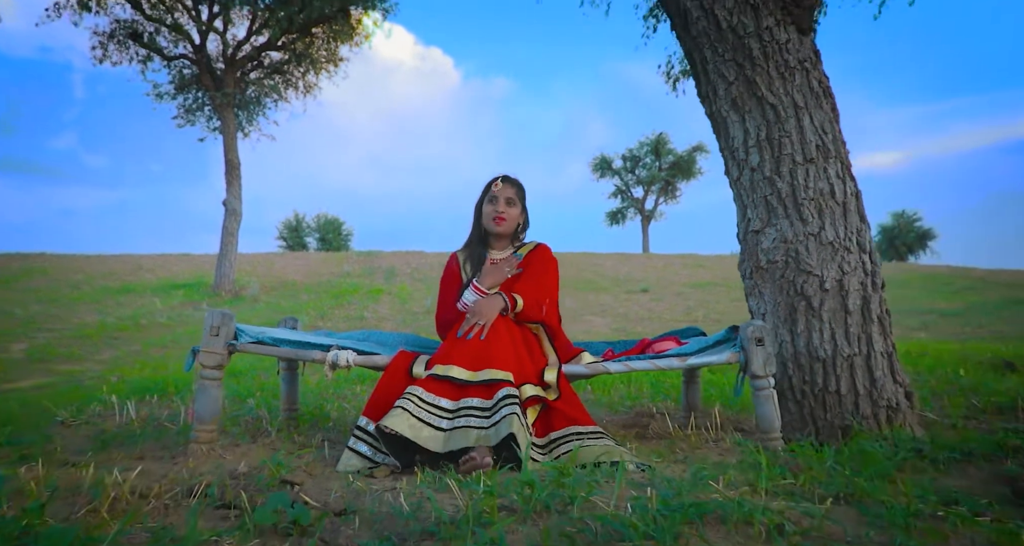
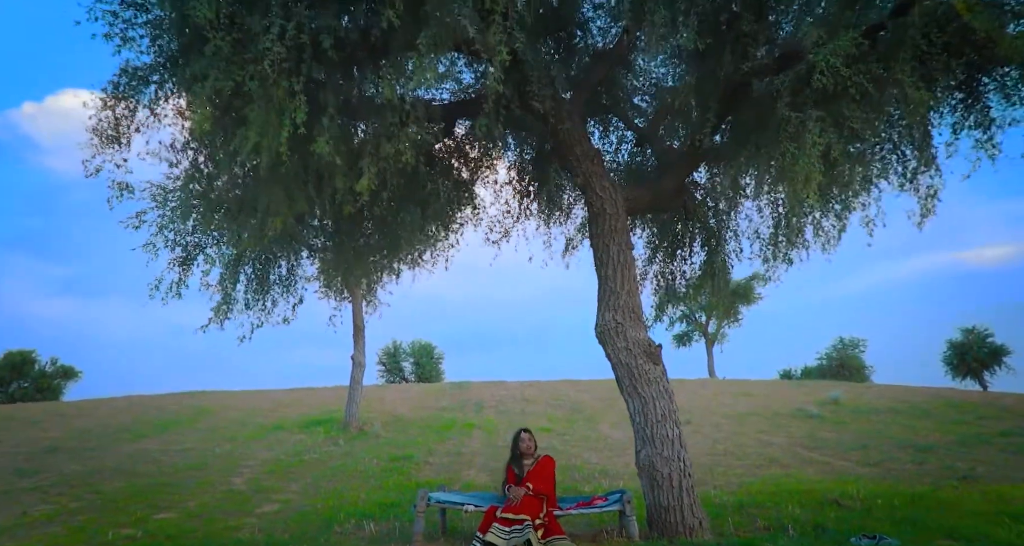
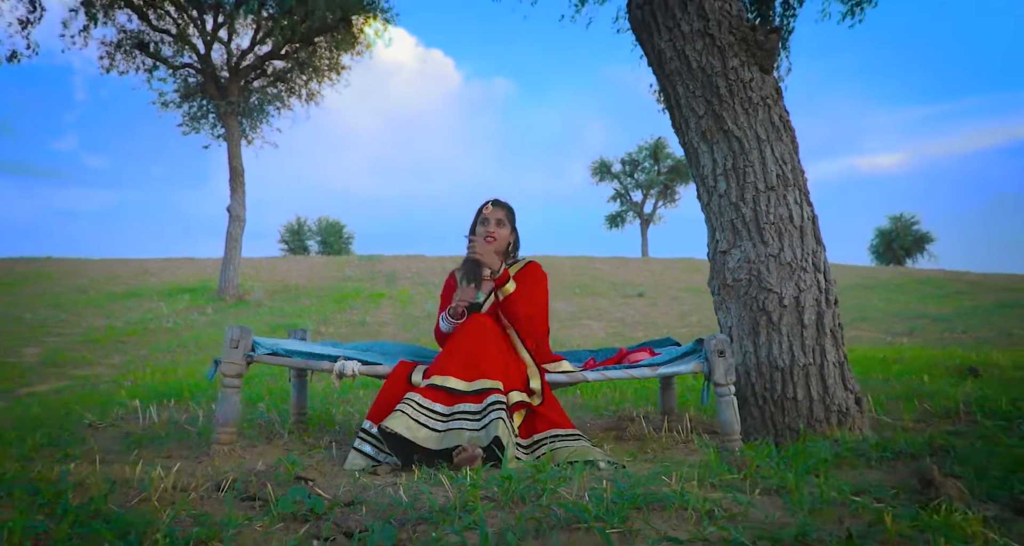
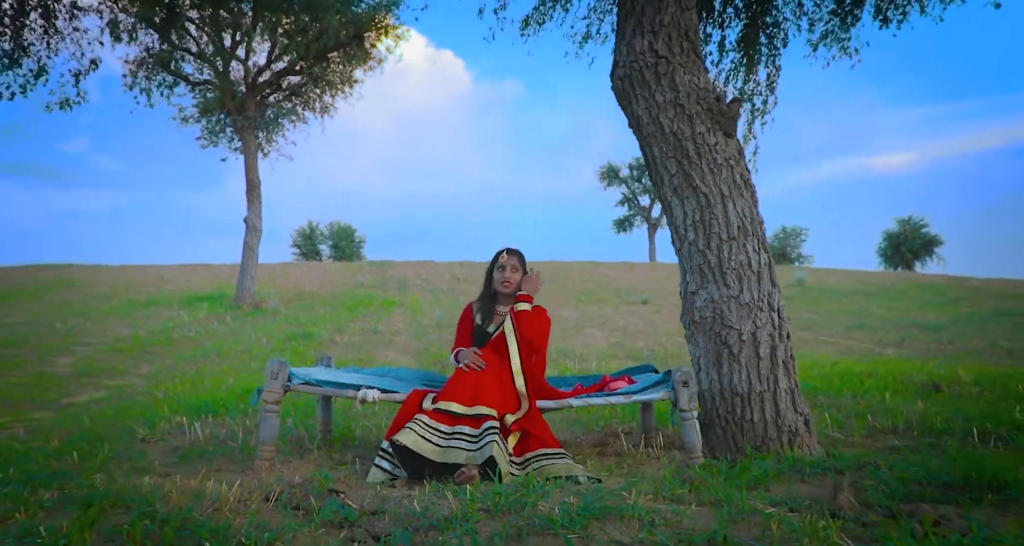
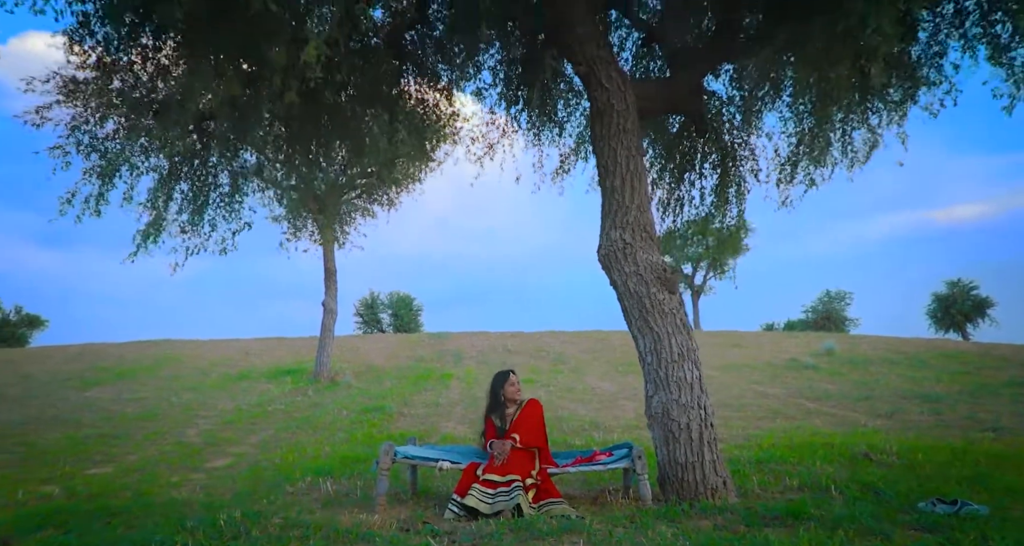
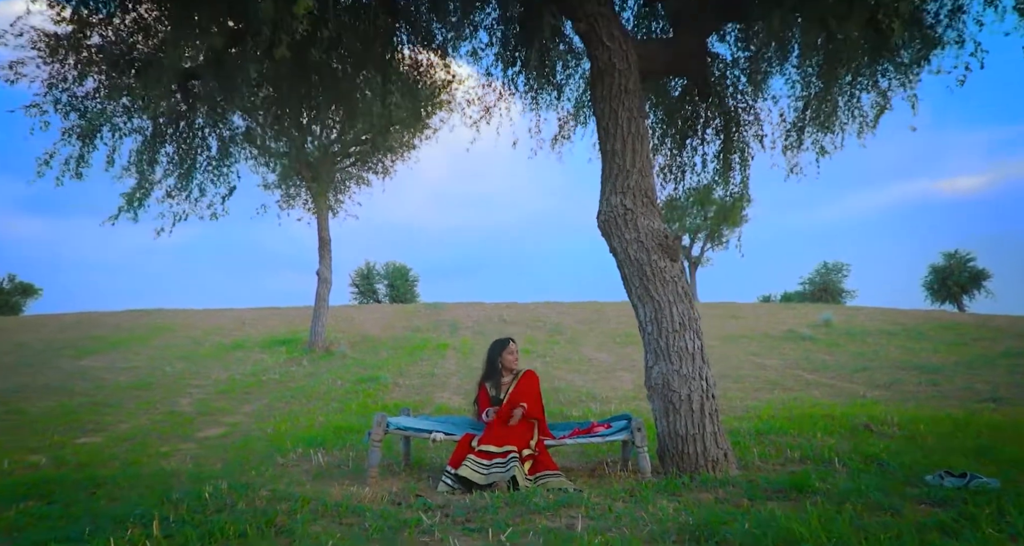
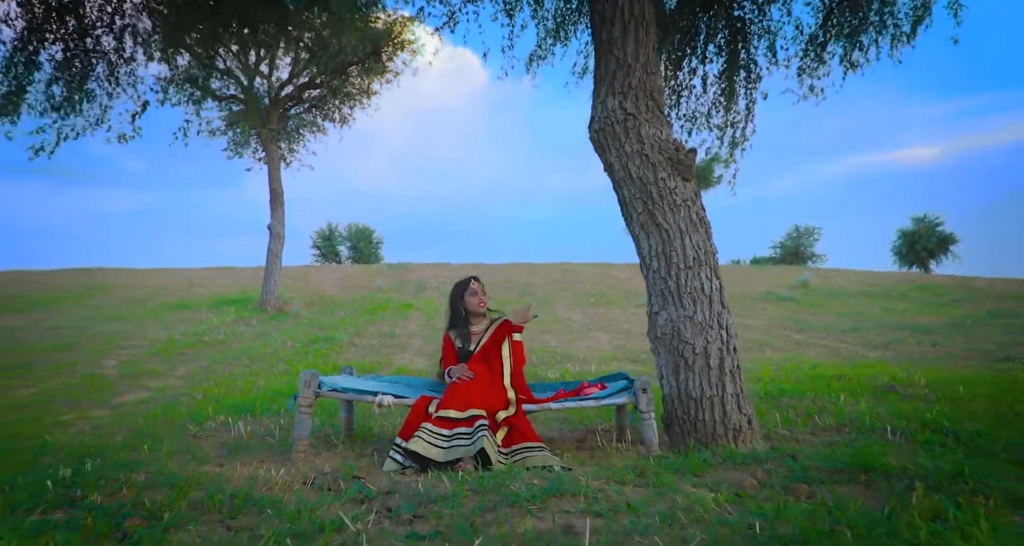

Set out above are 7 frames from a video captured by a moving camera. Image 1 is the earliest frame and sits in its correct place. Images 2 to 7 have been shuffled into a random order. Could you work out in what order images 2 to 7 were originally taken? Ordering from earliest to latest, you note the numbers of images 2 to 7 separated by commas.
3, 4, 7, 6, 5, 2
